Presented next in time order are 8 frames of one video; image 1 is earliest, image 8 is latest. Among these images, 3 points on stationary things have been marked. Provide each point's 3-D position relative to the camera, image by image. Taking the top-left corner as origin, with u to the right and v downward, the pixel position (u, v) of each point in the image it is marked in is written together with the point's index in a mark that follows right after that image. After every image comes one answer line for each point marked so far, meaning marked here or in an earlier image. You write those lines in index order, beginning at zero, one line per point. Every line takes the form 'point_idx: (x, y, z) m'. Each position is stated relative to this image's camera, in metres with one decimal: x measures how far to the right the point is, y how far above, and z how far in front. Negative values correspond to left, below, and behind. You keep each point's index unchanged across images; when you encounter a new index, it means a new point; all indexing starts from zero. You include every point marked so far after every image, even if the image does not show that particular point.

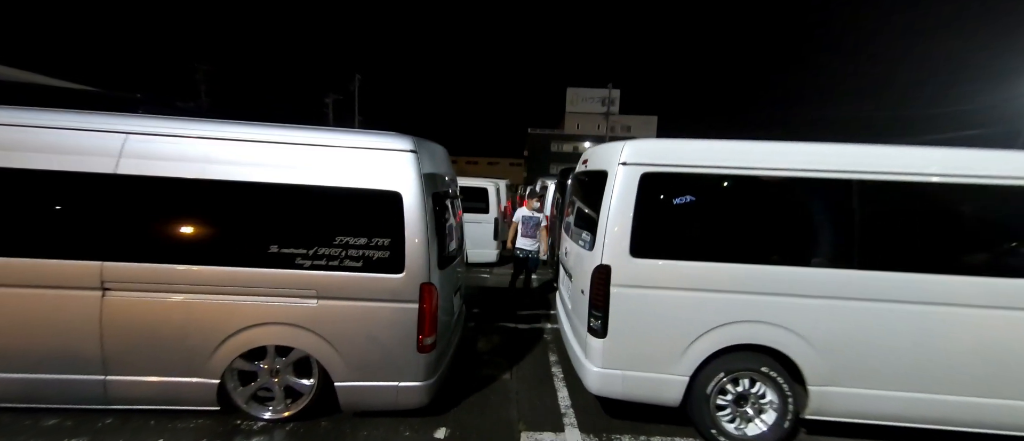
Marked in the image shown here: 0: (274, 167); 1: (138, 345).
0: (-1.7, +0.4, +2.6) m
1: (-2.6, -0.9, +2.5) m
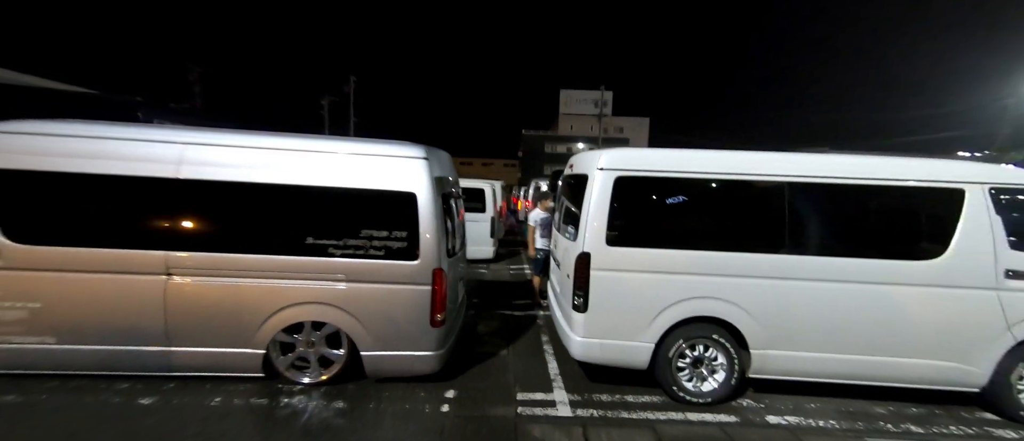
0: (-1.7, +0.4, +3.2) m
1: (-2.6, -0.8, +3.0) m
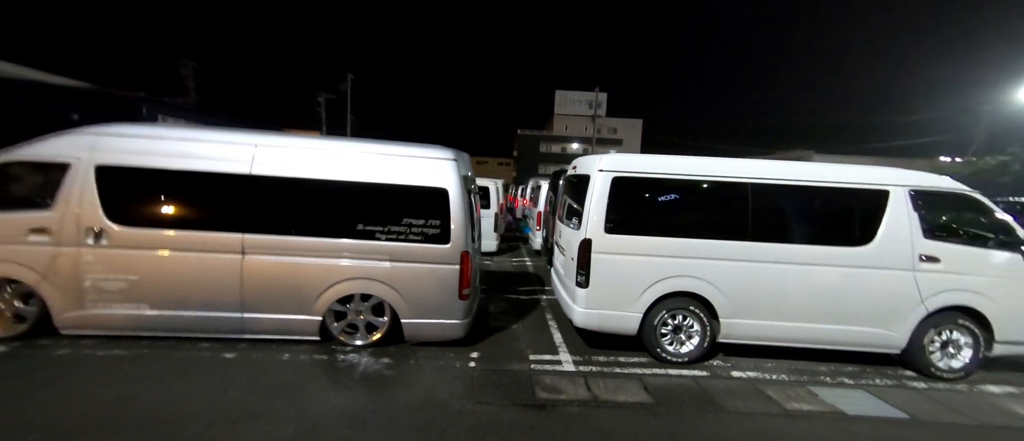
0: (-1.6, +0.5, +3.8) m
1: (-2.5, -0.7, +3.6) m
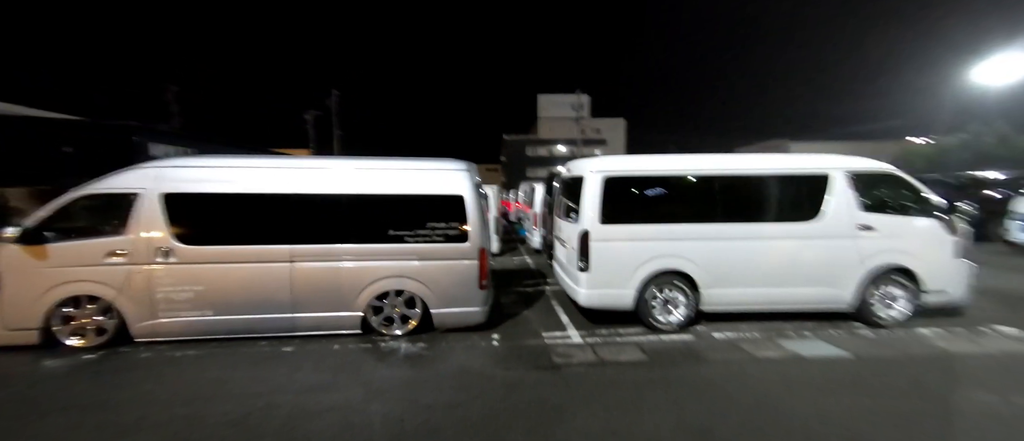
0: (-1.5, +0.4, +4.4) m
1: (-2.3, -0.9, +4.2) m
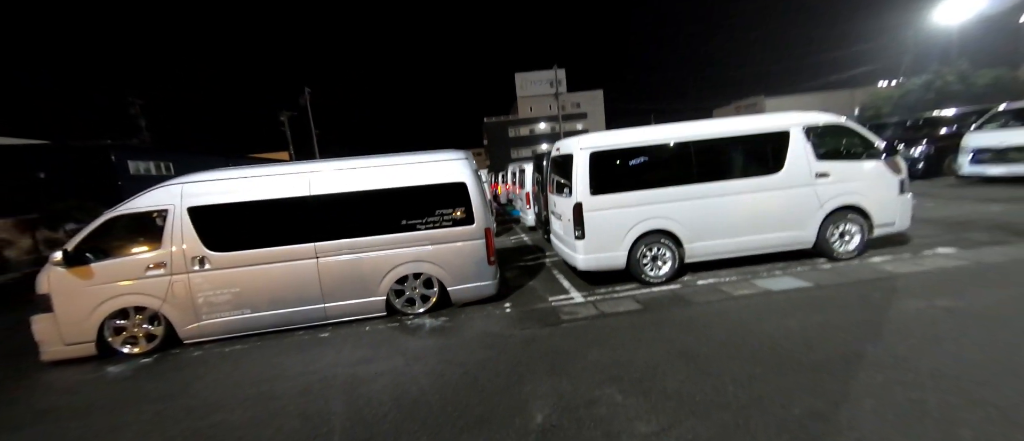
0: (-1.5, +0.6, +4.8) m
1: (-2.2, -0.8, +4.7) m
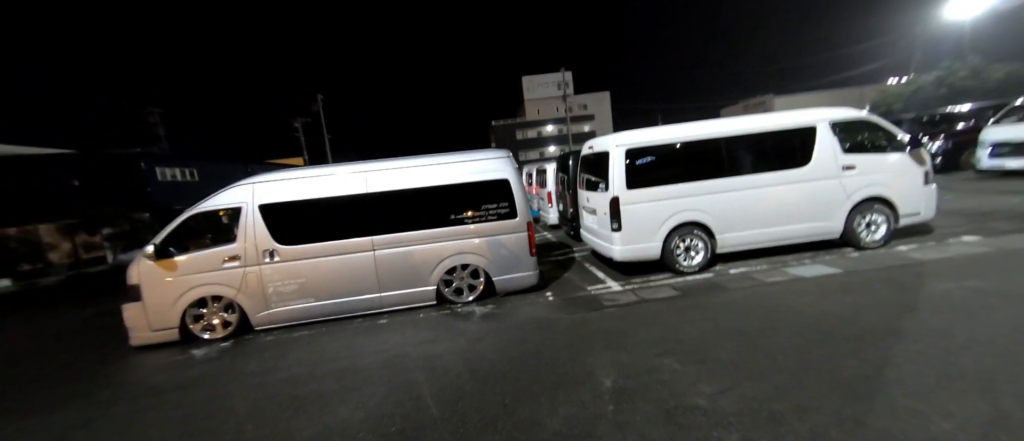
0: (-1.0, +0.6, +5.2) m
1: (-1.6, -0.8, +5.0) m
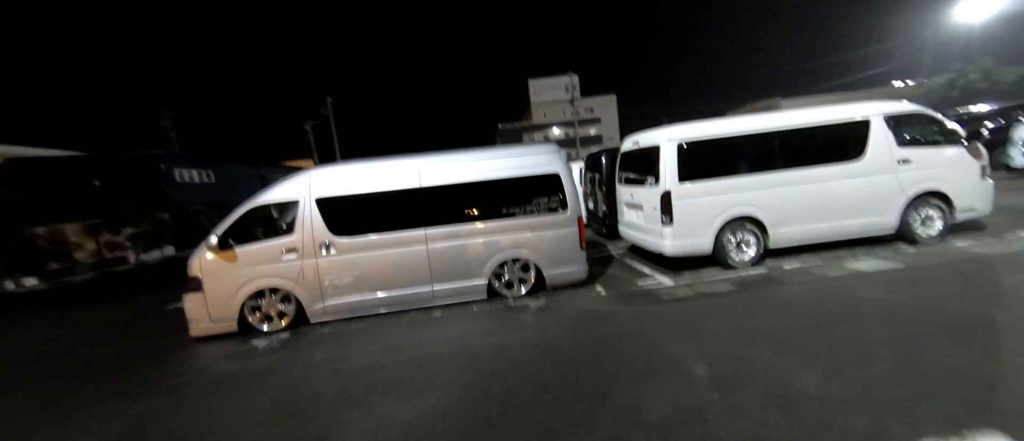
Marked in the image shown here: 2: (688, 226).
0: (-0.2, +0.7, +5.2) m
1: (-0.9, -0.7, +5.0) m
2: (+2.5, -0.1, +5.2) m
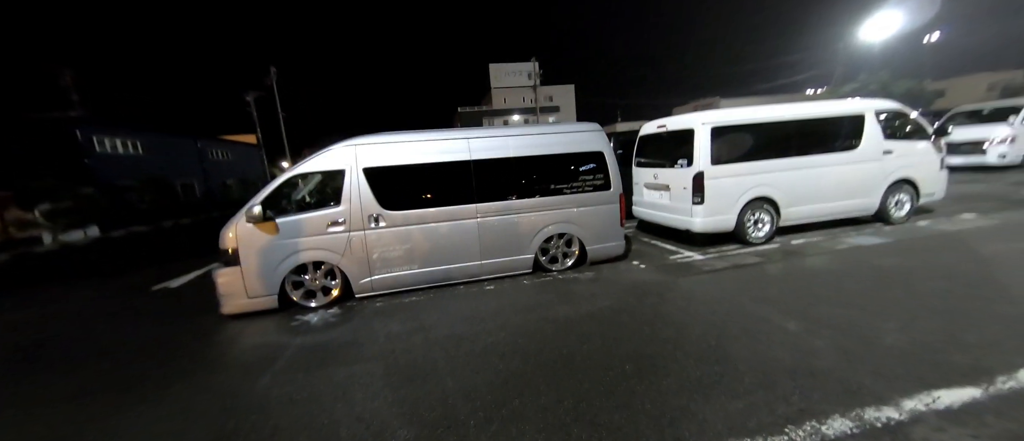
0: (+0.5, +1.1, +5.2) m
1: (-0.2, -0.3, +5.0) m
2: (+3.1, +0.2, +5.6) m
